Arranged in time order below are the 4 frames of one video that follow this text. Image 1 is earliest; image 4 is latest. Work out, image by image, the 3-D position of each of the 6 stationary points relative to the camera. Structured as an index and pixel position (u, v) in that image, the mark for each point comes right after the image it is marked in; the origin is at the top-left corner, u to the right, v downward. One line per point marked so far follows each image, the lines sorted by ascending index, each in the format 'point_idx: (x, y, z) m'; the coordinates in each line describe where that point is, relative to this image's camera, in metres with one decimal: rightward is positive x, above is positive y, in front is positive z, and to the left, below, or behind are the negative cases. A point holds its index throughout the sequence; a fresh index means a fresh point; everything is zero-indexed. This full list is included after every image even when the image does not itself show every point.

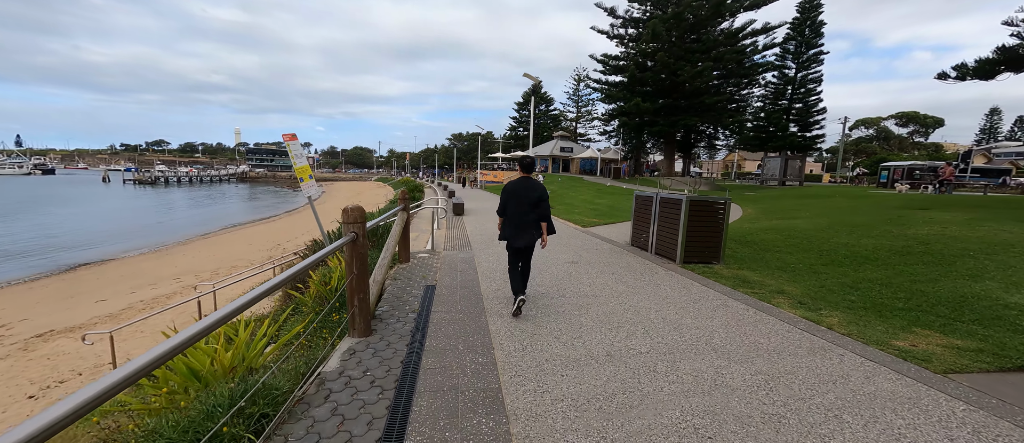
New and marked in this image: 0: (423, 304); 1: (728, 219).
0: (-1.1, -1.0, +4.3) m
1: (+3.9, 0.0, +6.3) m
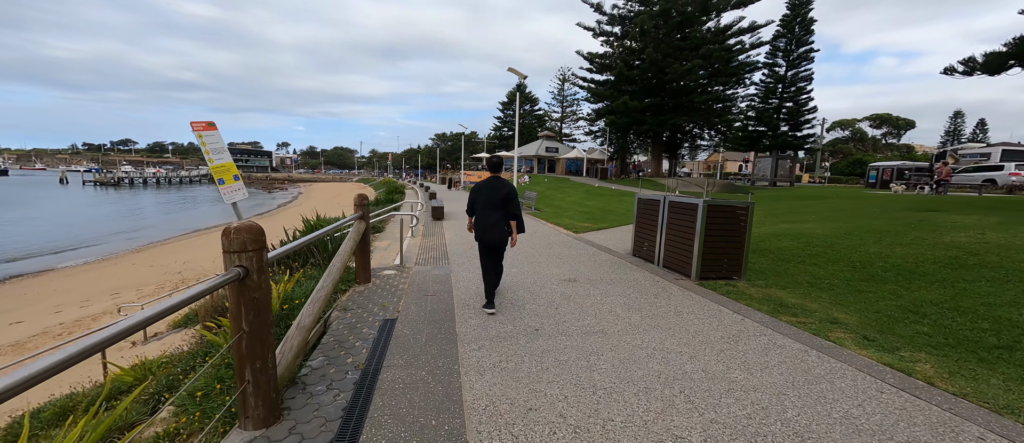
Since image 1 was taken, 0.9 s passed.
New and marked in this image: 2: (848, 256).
0: (-1.2, -1.1, +3.1) m
1: (+3.6, -0.1, +5.4) m
2: (+5.7, -0.6, +6.1) m
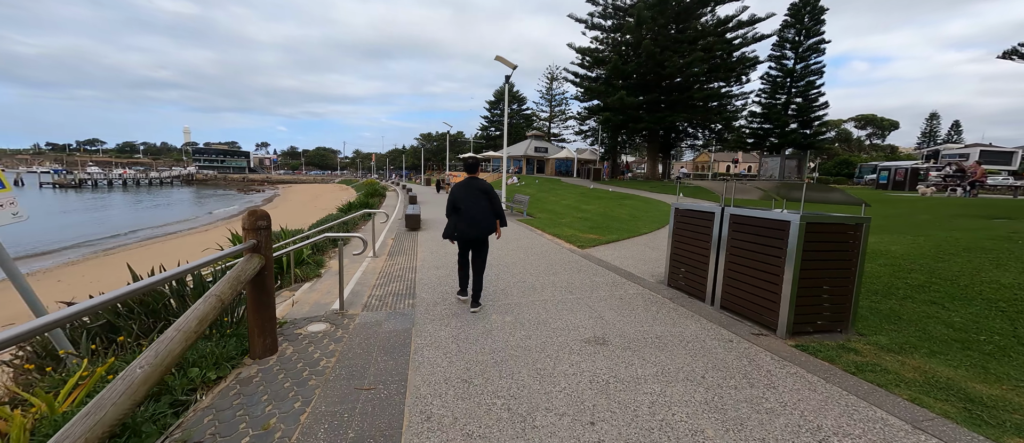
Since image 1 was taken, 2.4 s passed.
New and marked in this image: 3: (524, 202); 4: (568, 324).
0: (-1.2, -1.4, +1.1) m
1: (+3.6, -0.3, +3.6) m
2: (+5.7, -0.8, +4.3) m
3: (+0.5, +0.8, +14.4) m
4: (+0.6, -1.1, +3.8) m
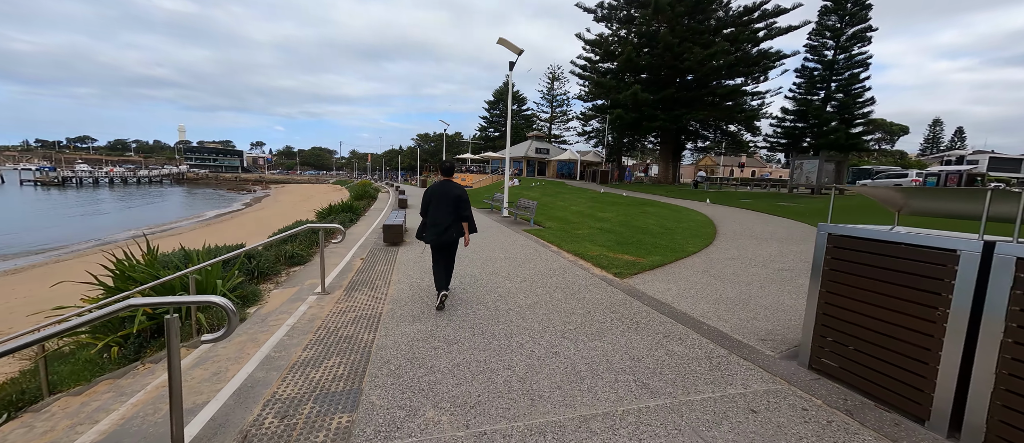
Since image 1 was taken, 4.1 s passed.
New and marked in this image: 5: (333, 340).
0: (-0.9, -1.7, -1.1) m
1: (+3.8, -0.6, +1.4) m
2: (+5.9, -1.2, +2.1) m
3: (+0.6, +0.5, +12.2) m
4: (+0.8, -1.4, +1.6) m
5: (-1.7, -1.1, +3.4) m
